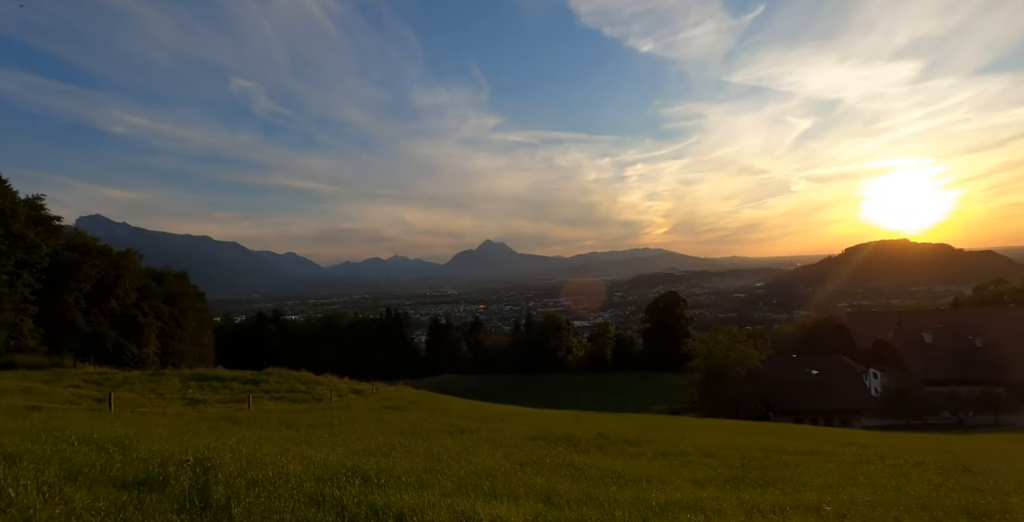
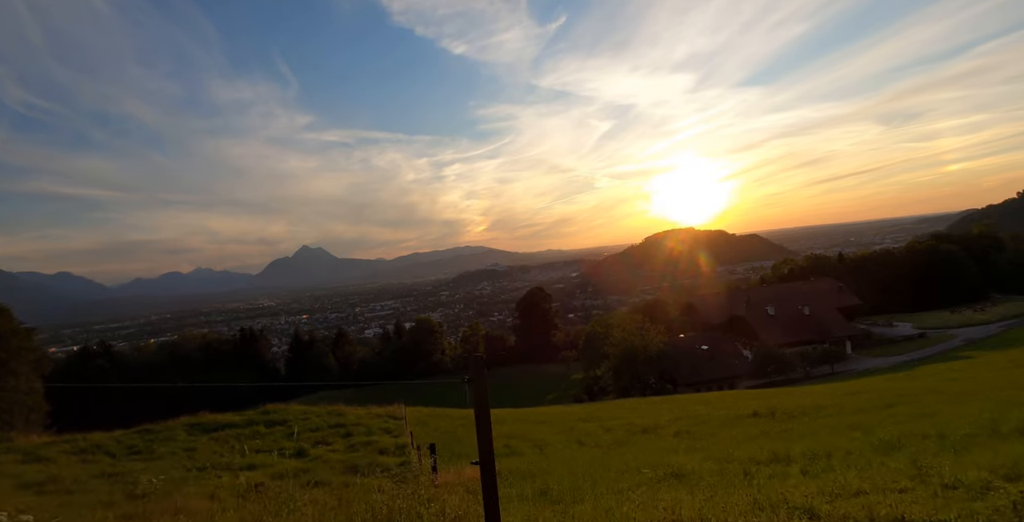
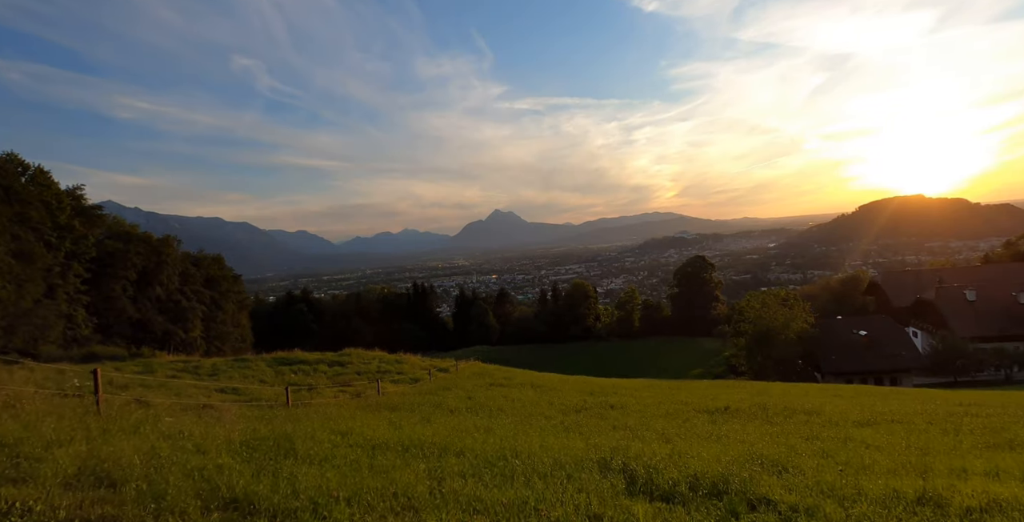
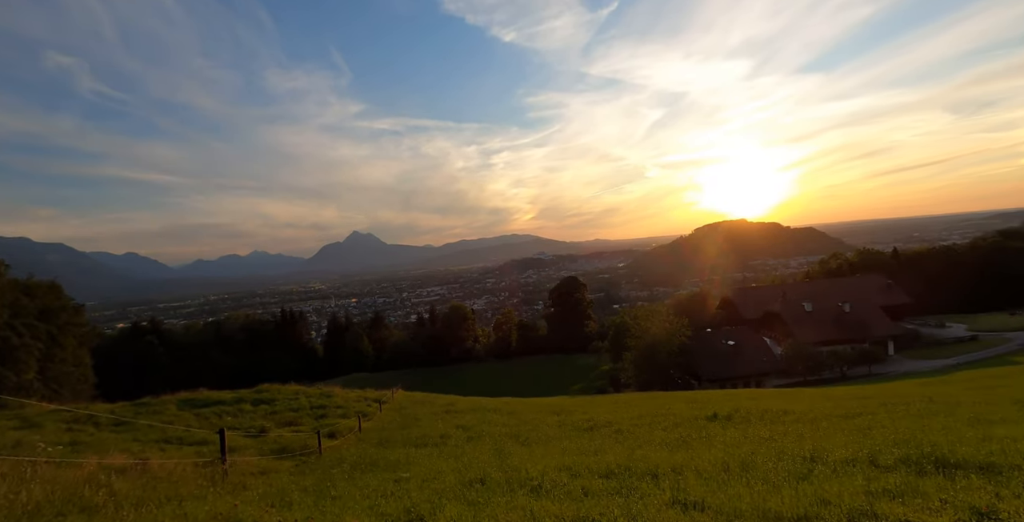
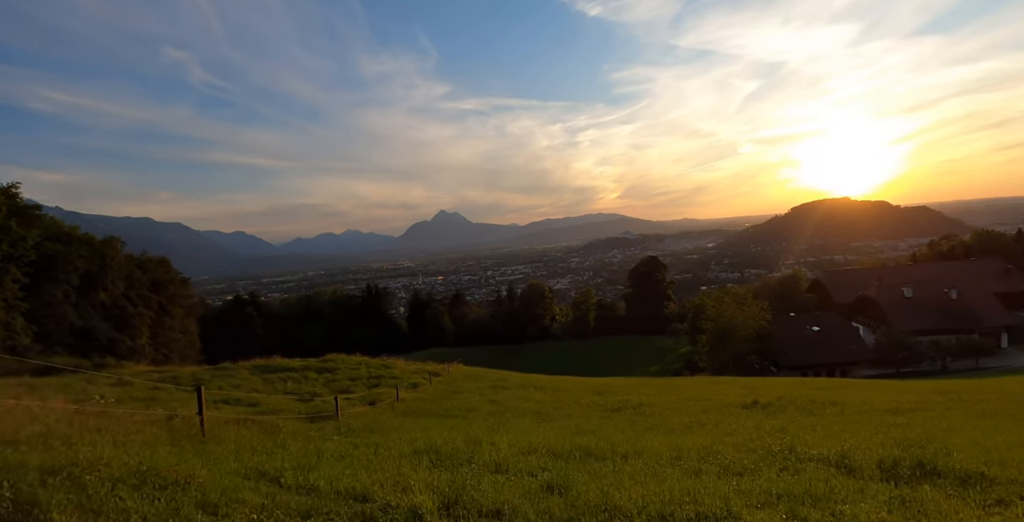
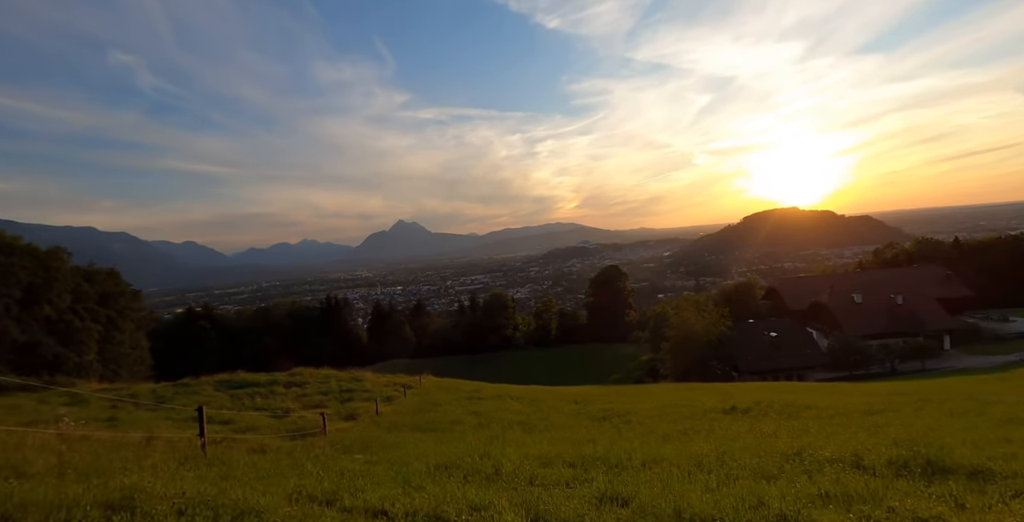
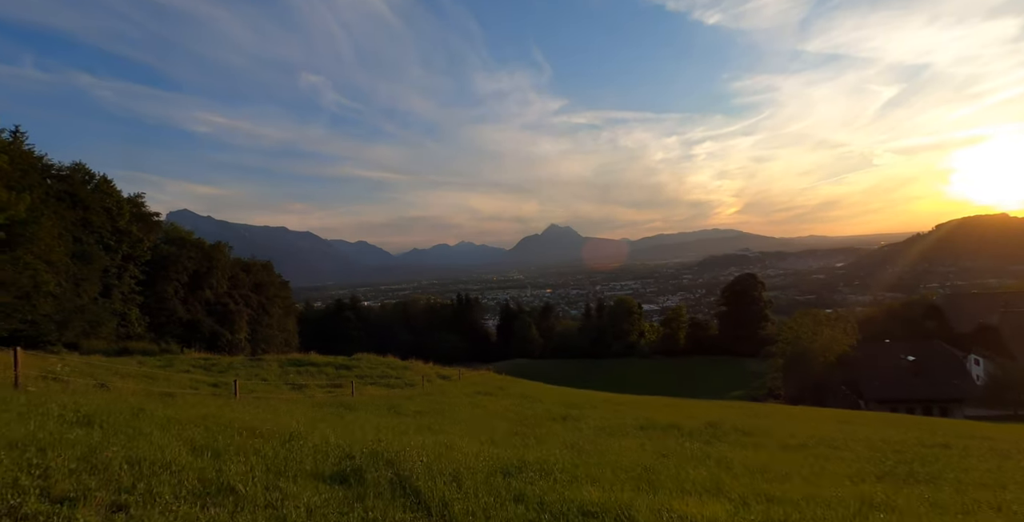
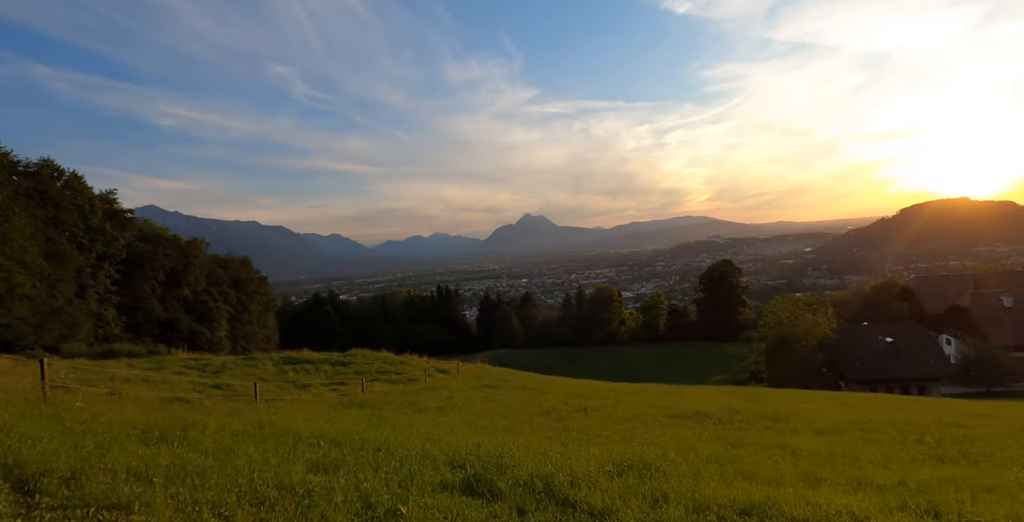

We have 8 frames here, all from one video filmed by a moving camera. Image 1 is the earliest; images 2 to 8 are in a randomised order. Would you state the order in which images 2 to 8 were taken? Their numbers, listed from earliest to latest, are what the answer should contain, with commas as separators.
7, 8, 3, 5, 6, 4, 2
